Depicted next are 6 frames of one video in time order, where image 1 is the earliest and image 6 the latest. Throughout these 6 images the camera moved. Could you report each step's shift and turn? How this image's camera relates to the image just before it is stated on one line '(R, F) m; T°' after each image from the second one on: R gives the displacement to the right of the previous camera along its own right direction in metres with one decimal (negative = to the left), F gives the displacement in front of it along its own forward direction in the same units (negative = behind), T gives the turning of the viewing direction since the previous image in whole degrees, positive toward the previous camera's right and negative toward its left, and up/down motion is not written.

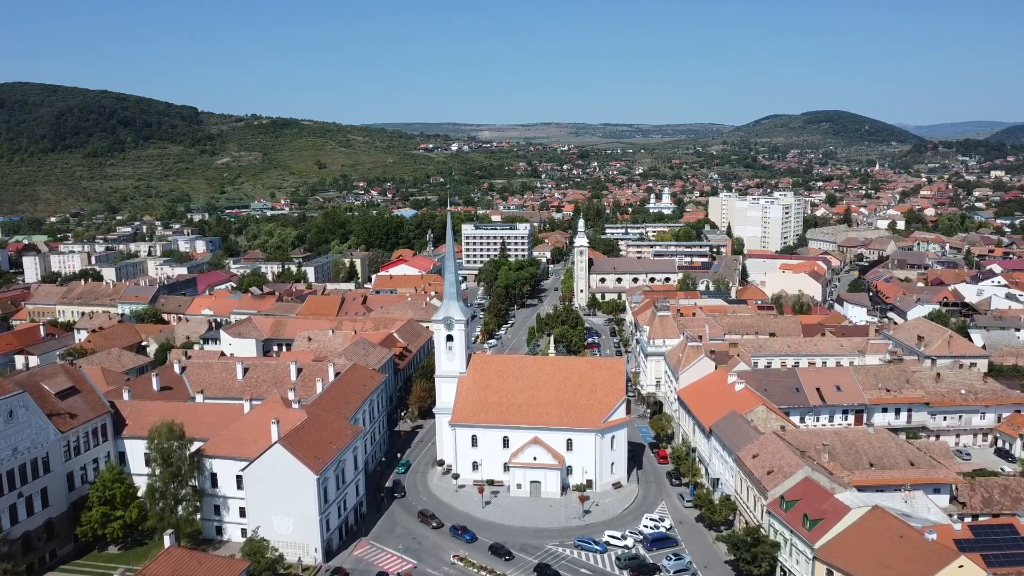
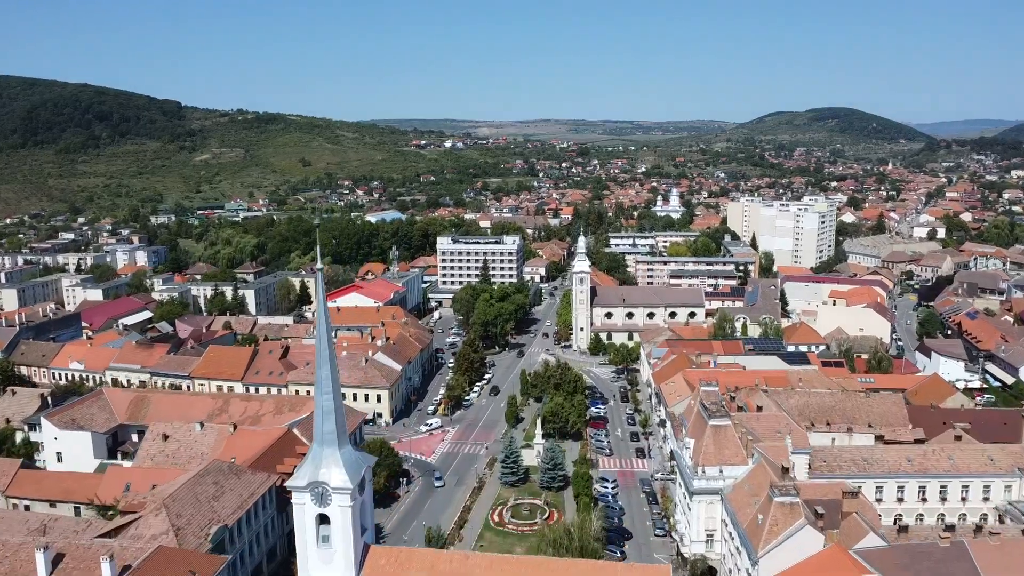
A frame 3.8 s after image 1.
(+1.9, +23.1) m; 0°
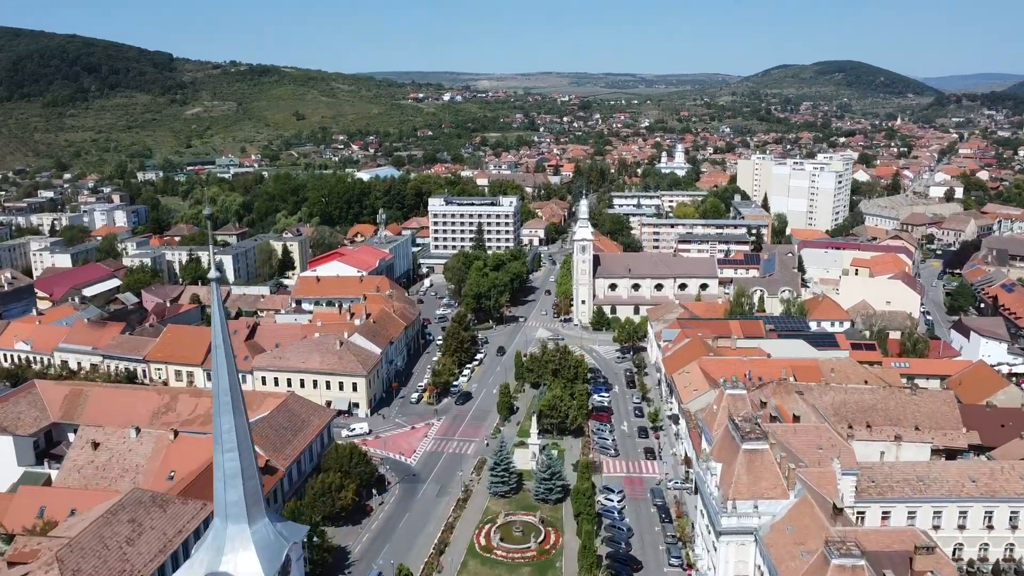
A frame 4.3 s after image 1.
(+0.5, +6.9) m; 0°
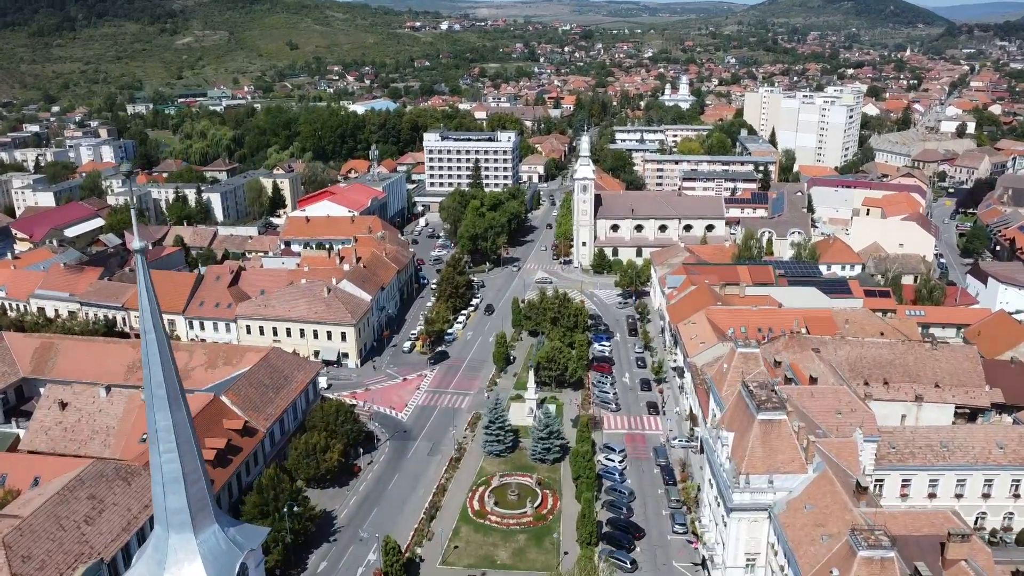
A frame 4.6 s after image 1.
(+0.2, +2.8) m; 0°
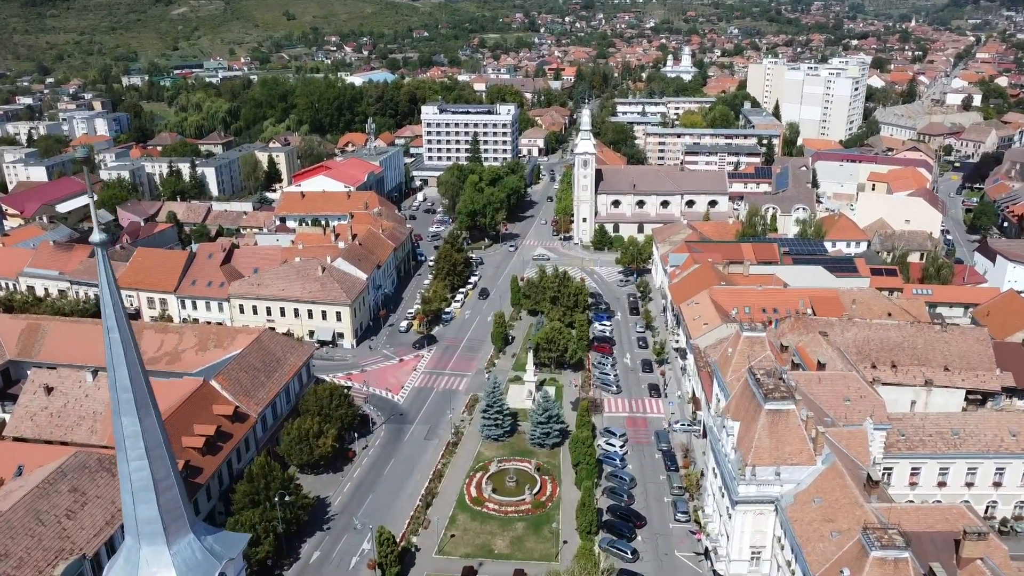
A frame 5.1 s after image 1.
(+0.1, +1.1) m; 0°
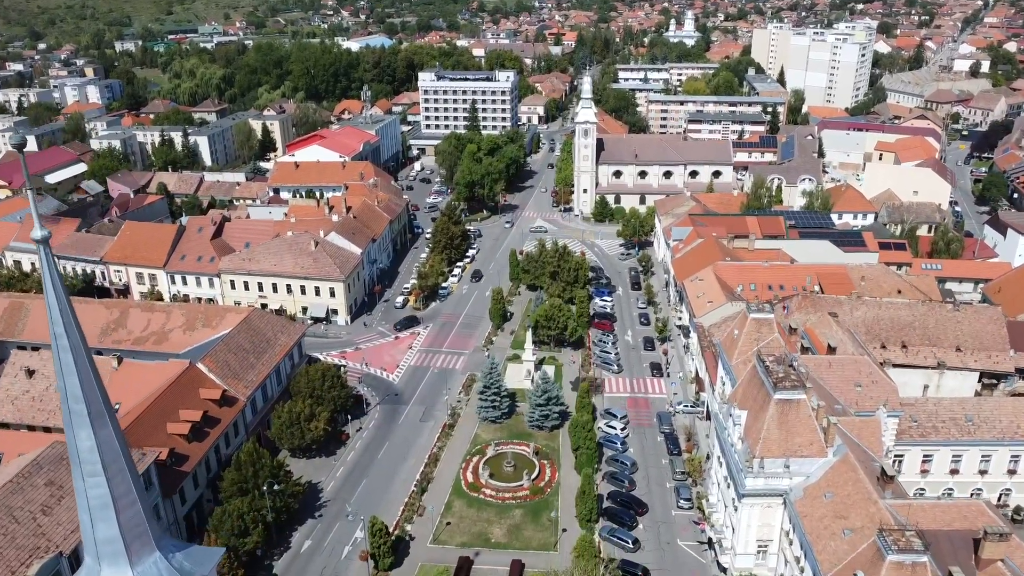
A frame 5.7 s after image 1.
(+0.1, +1.3) m; 0°
